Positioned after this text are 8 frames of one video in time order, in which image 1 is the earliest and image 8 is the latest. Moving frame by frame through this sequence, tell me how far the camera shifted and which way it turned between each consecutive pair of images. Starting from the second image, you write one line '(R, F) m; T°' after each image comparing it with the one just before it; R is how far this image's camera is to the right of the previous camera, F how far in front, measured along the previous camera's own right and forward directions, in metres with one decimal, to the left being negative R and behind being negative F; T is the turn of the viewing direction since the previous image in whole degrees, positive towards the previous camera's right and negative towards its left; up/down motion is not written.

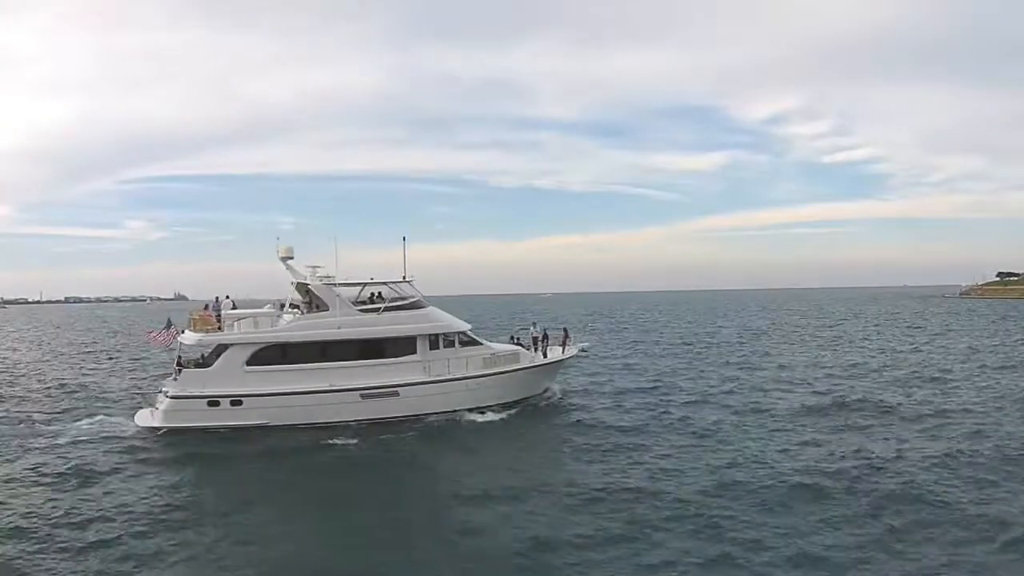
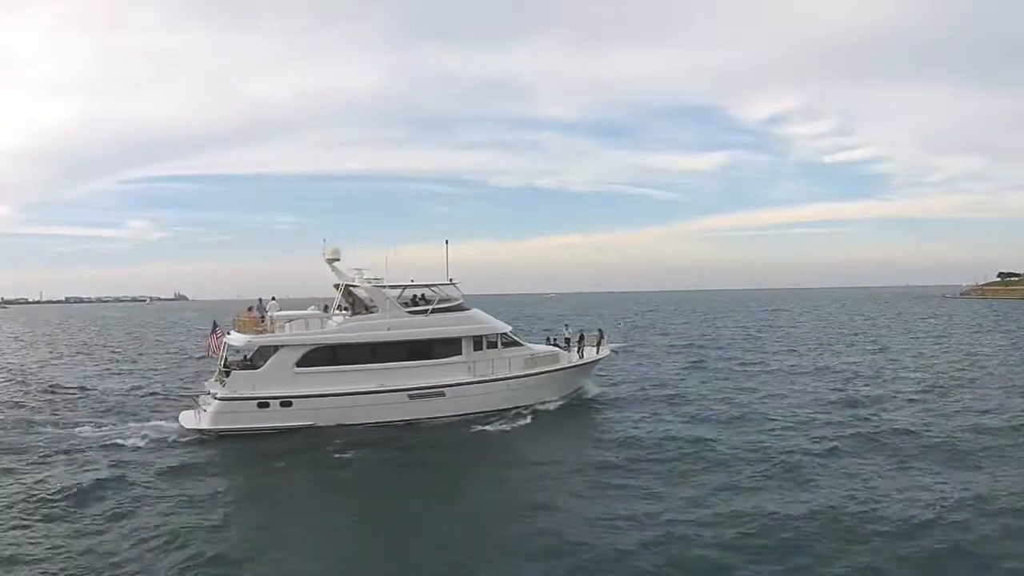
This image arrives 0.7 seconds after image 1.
(-1.5, +0.3) m; 0°
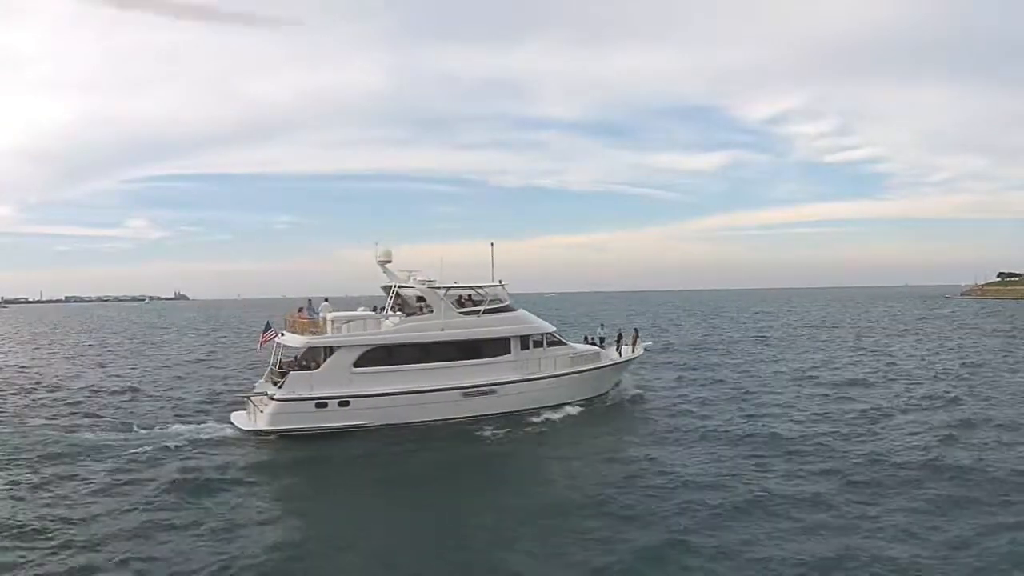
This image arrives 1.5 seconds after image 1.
(-1.6, 0.0) m; 0°
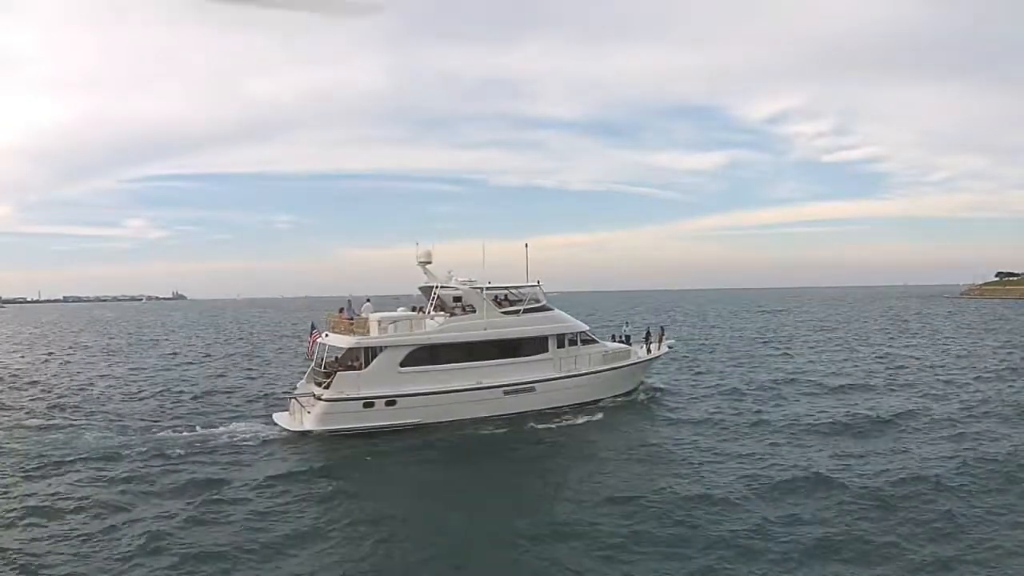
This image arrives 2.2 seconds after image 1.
(-1.2, -0.2) m; 0°
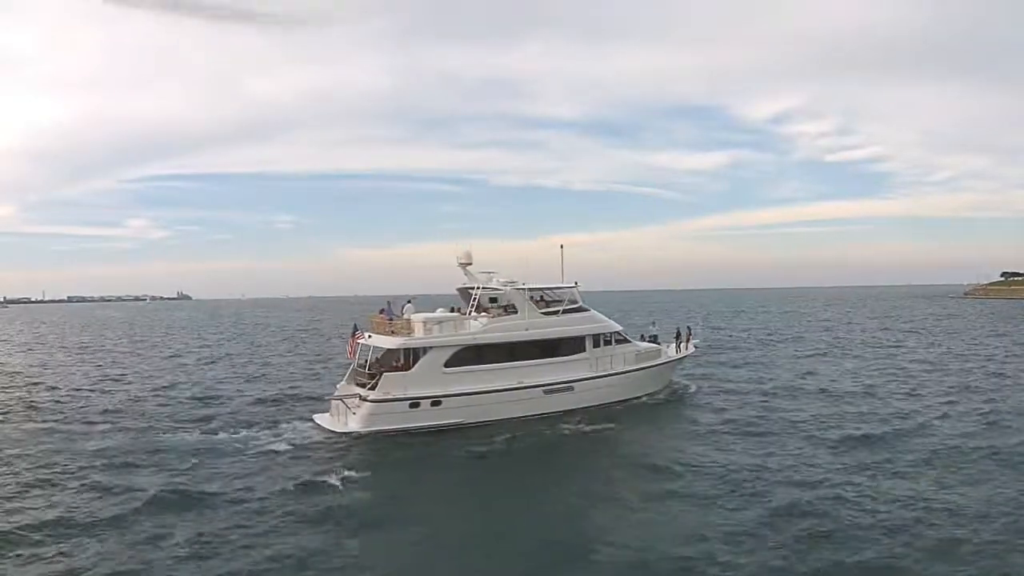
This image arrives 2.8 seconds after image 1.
(-1.3, 0.0) m; 0°
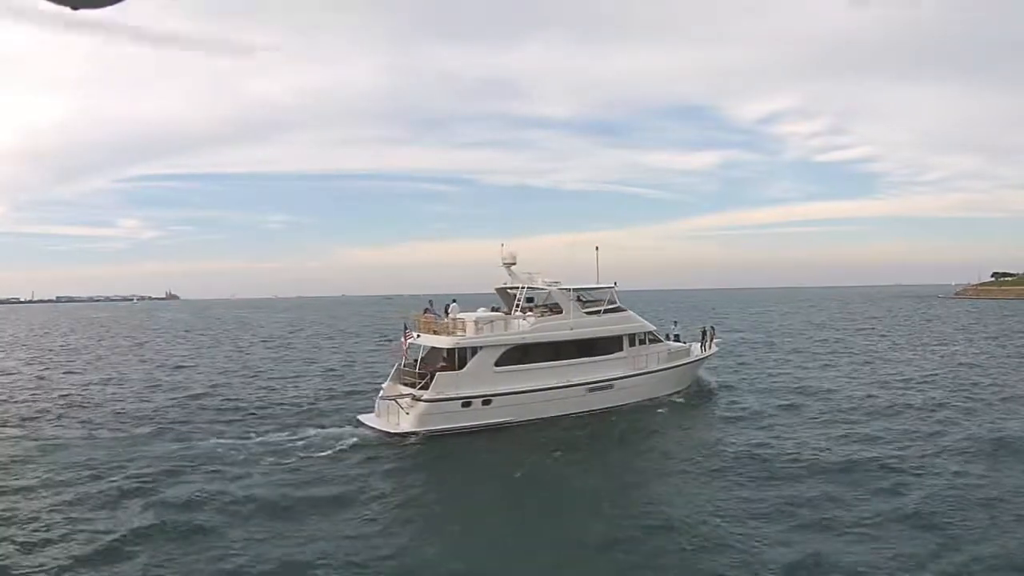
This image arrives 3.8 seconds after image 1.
(-1.5, -0.4) m; 0°
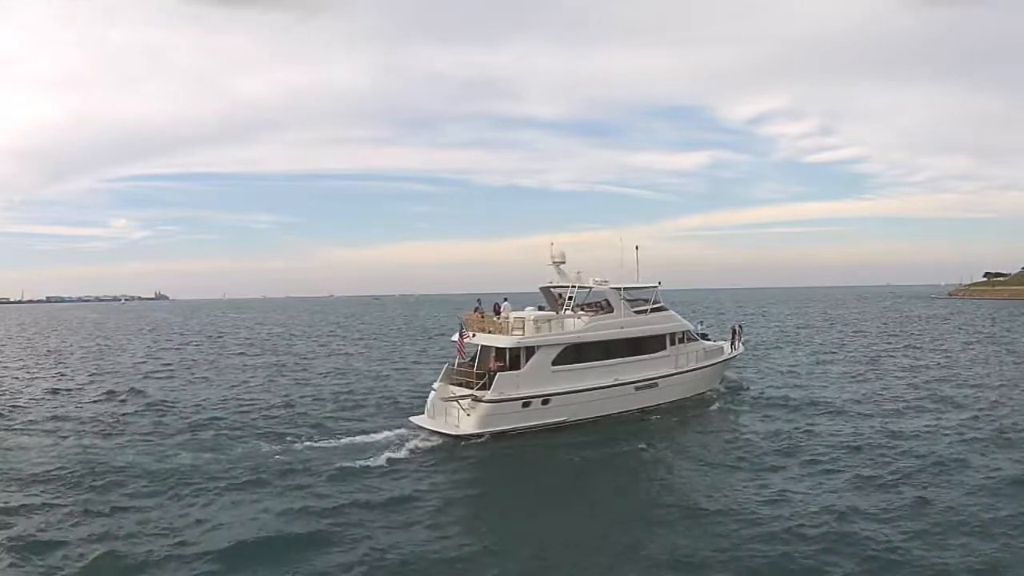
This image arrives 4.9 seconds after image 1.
(-1.8, -0.2) m; 0°
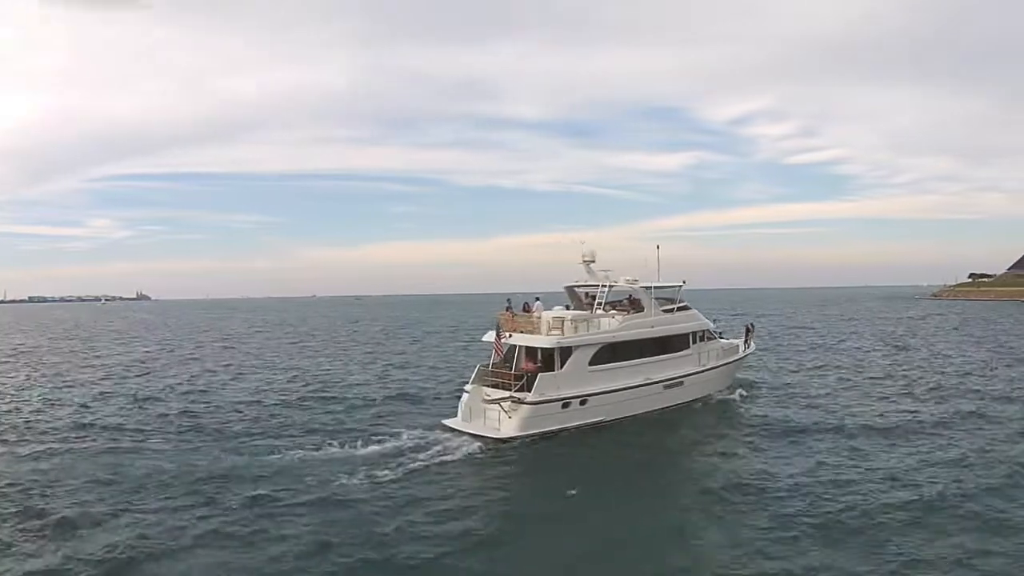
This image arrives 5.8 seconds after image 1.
(-1.3, -0.3) m; +1°
